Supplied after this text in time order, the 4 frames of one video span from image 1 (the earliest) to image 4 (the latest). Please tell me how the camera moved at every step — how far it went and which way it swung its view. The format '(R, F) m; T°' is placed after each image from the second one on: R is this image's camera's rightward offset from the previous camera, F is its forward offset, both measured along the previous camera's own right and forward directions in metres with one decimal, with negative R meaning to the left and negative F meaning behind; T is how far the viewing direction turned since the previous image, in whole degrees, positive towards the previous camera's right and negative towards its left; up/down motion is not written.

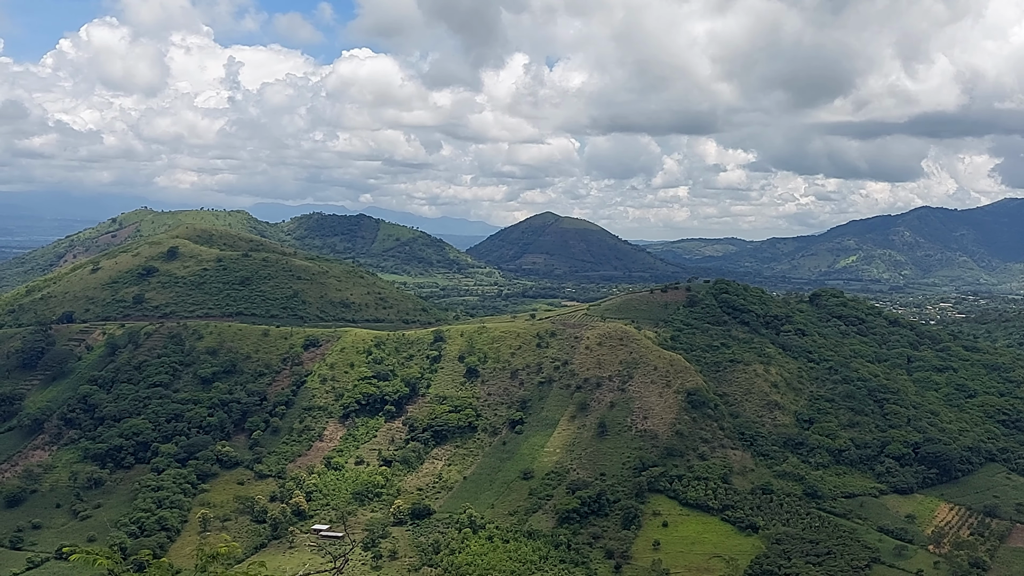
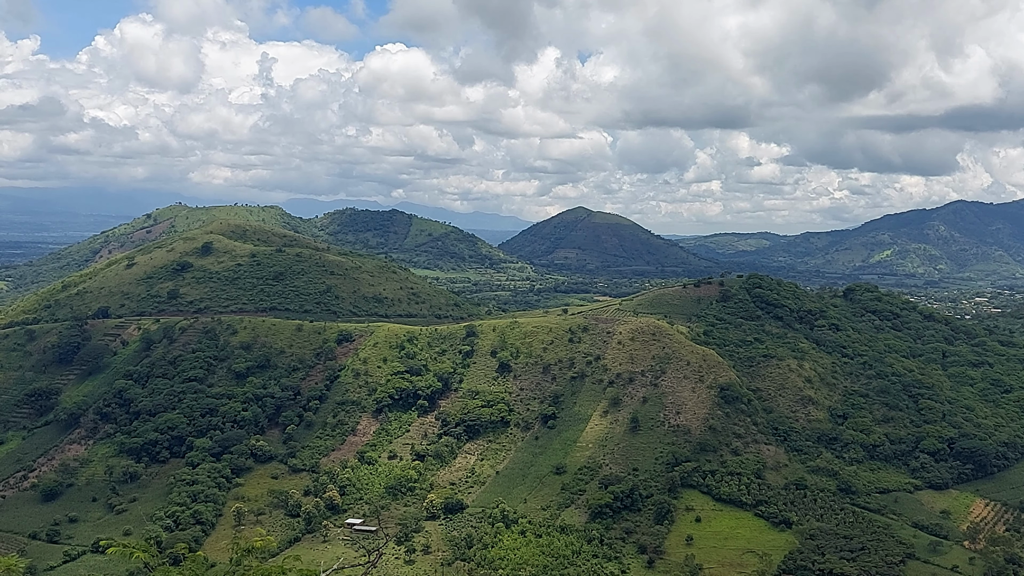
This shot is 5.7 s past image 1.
(-2.9, -0.1) m; -1°
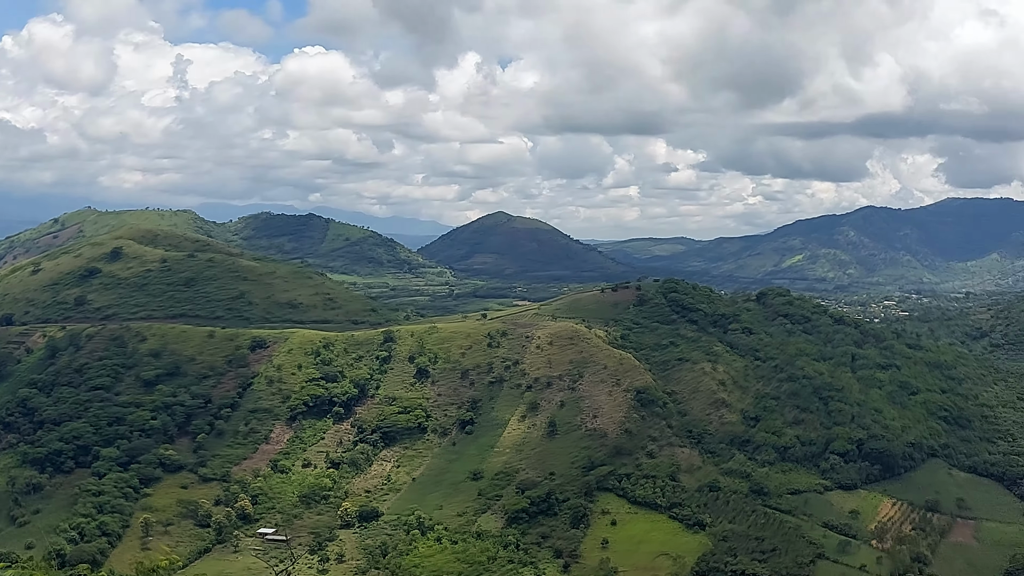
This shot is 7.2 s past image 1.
(+6.5, 0.0) m; +2°
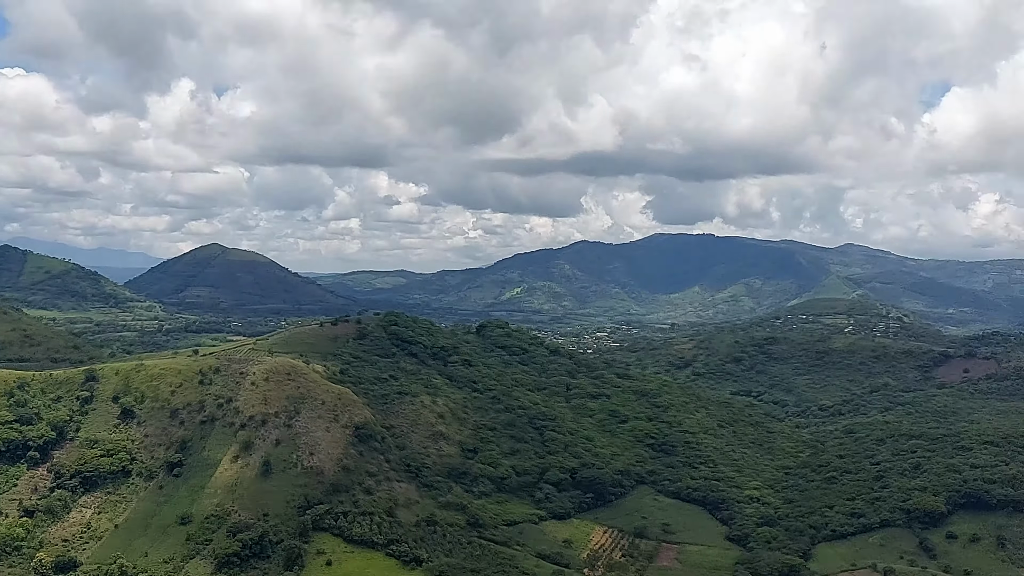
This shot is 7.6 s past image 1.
(+21.4, -0.8) m; +8°
